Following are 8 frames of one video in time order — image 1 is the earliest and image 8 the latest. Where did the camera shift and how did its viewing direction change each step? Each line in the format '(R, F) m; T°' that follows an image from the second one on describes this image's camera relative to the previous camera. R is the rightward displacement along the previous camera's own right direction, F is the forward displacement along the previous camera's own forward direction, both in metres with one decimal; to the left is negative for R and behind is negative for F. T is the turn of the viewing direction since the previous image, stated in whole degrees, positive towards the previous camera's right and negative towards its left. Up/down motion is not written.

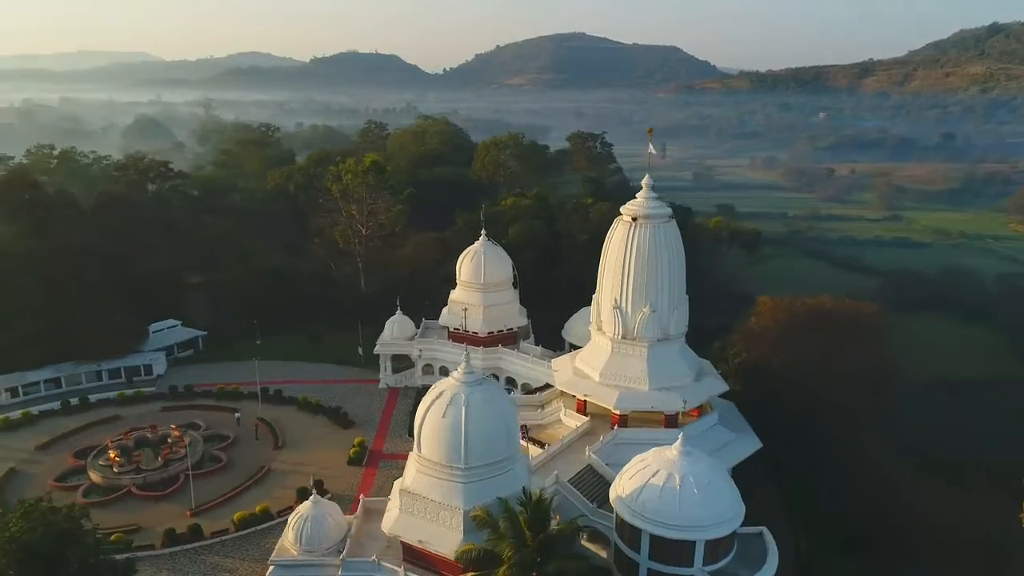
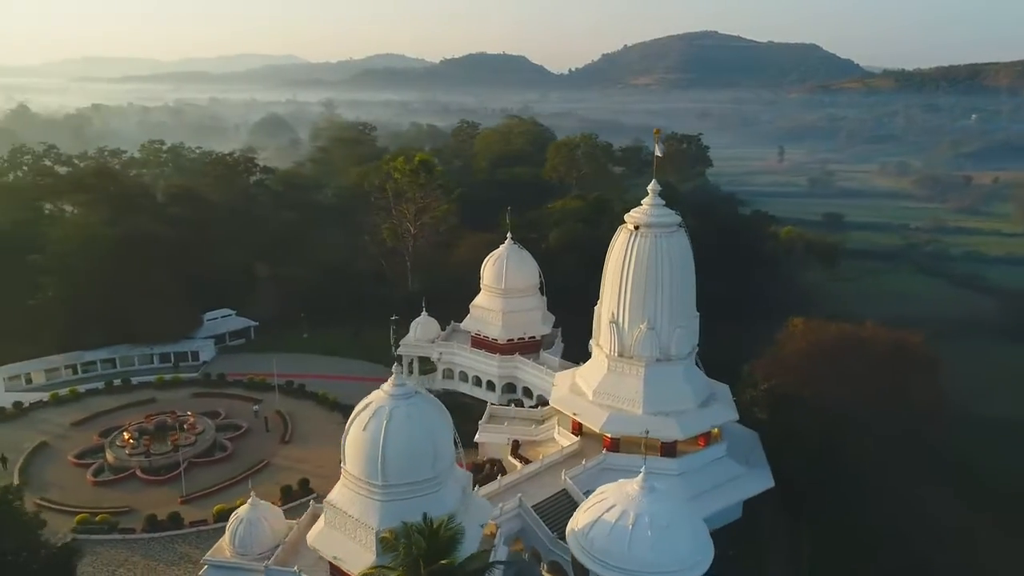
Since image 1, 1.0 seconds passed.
(+4.0, +1.5) m; -10°
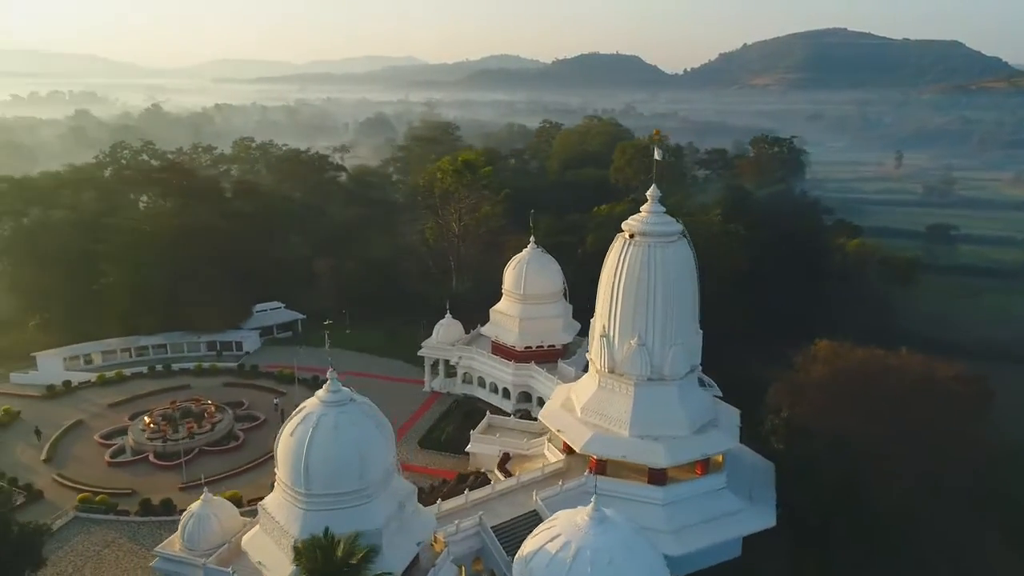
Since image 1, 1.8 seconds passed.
(+3.5, +1.2) m; -8°
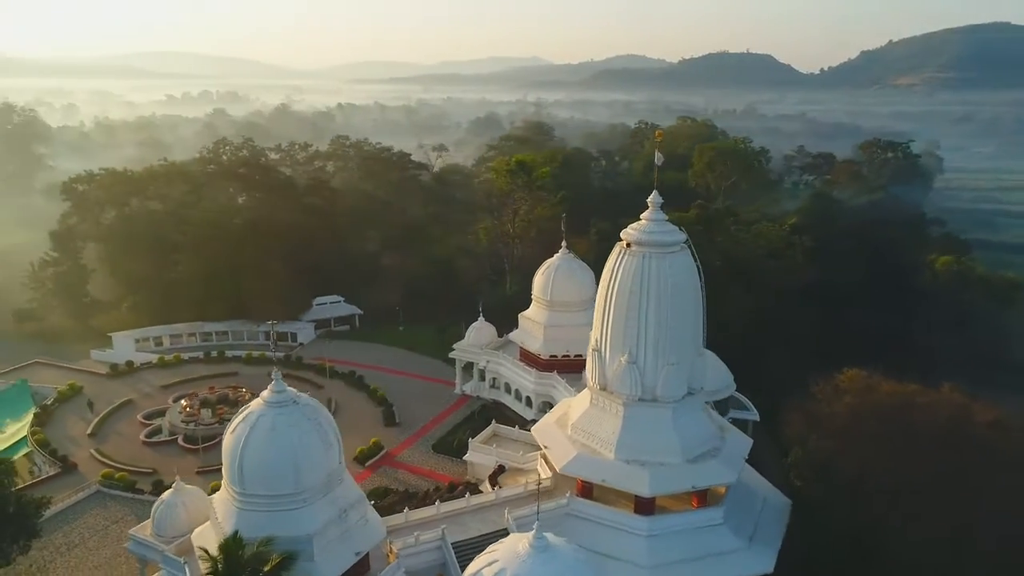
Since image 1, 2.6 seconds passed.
(+3.5, +1.2) m; -9°
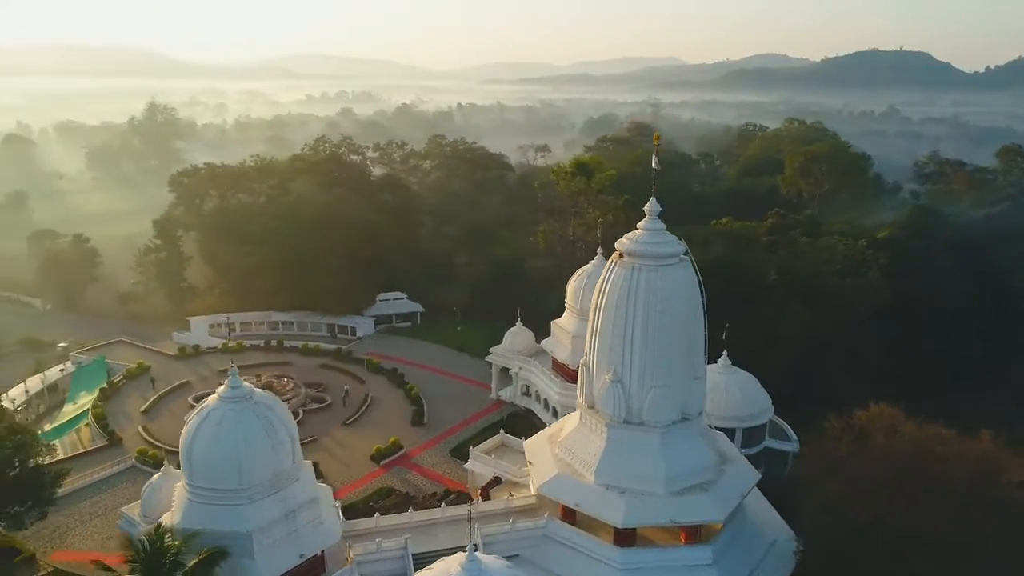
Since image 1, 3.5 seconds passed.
(+3.5, +1.1) m; -10°
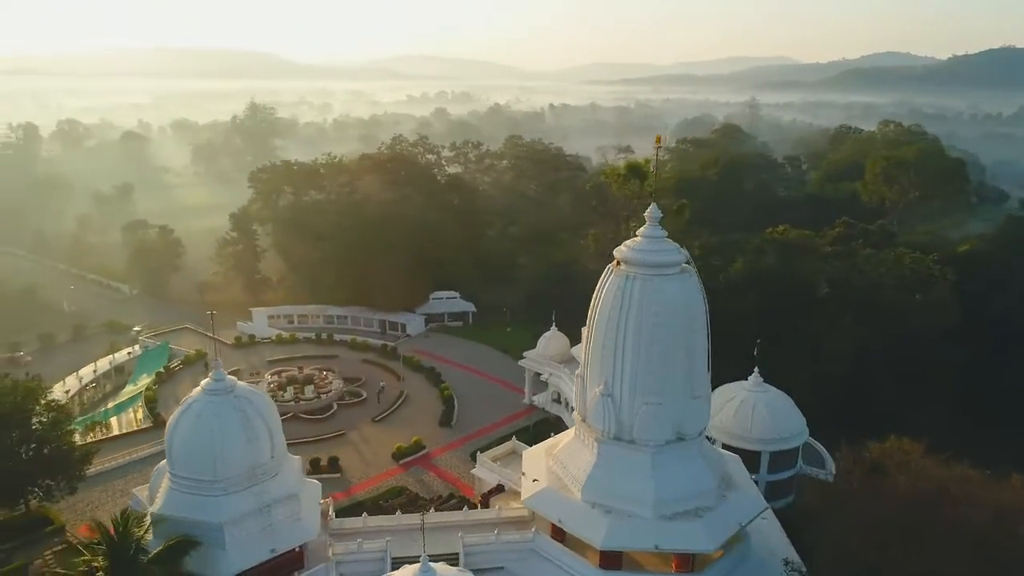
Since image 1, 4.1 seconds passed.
(+2.5, +0.7) m; -8°
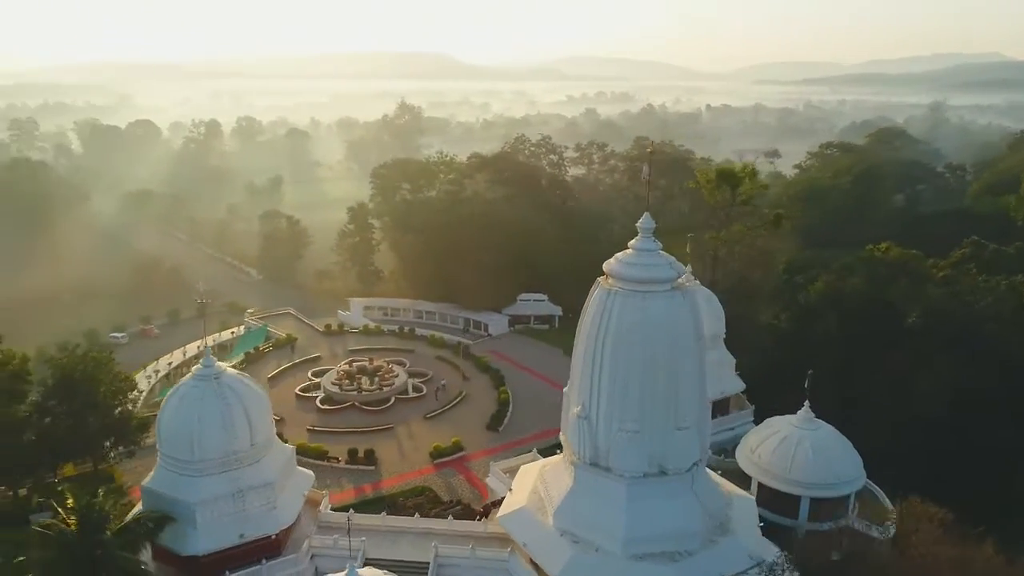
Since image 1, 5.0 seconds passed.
(+3.8, +1.2) m; -12°
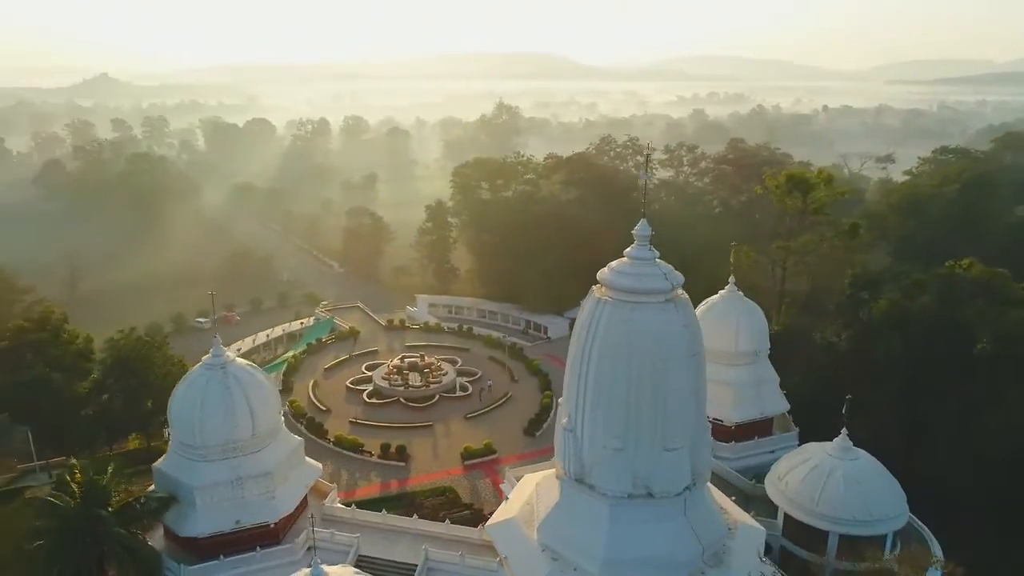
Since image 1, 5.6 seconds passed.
(+2.4, +0.6) m; -8°
